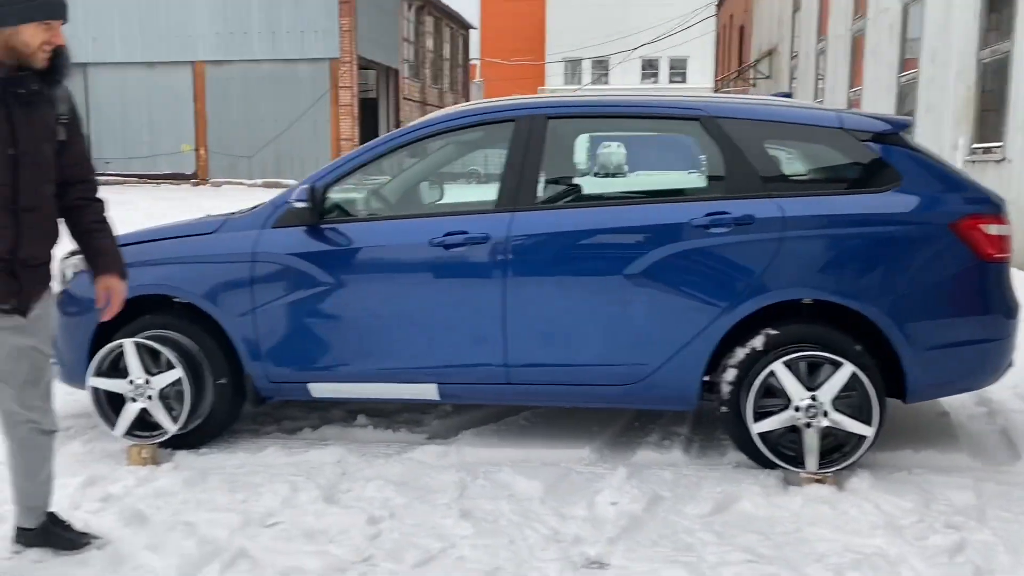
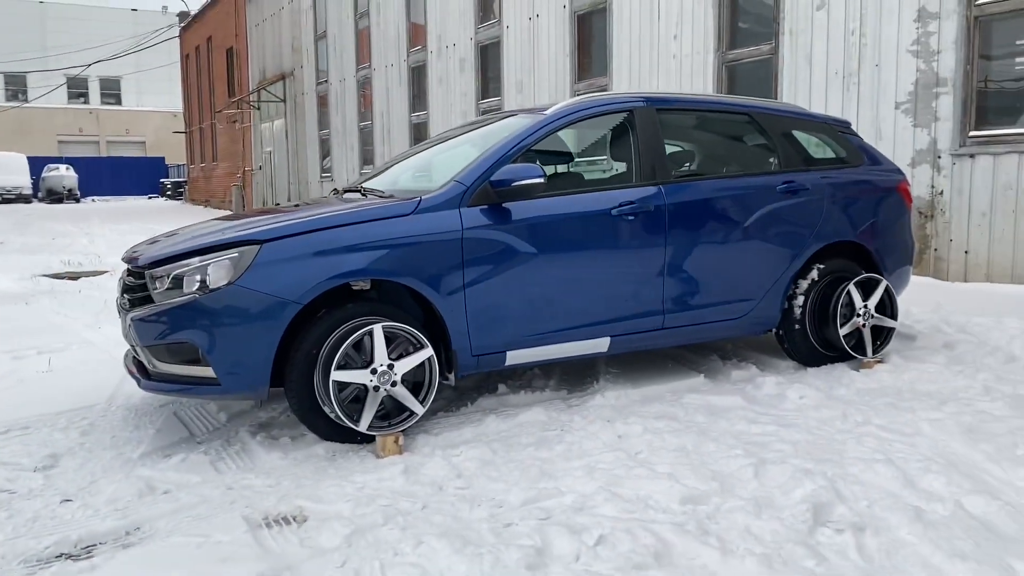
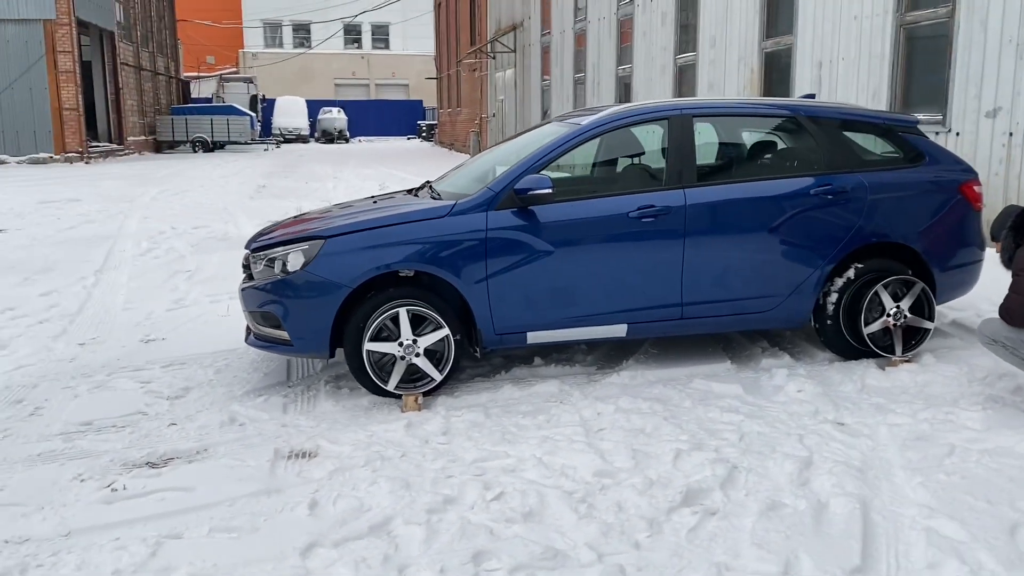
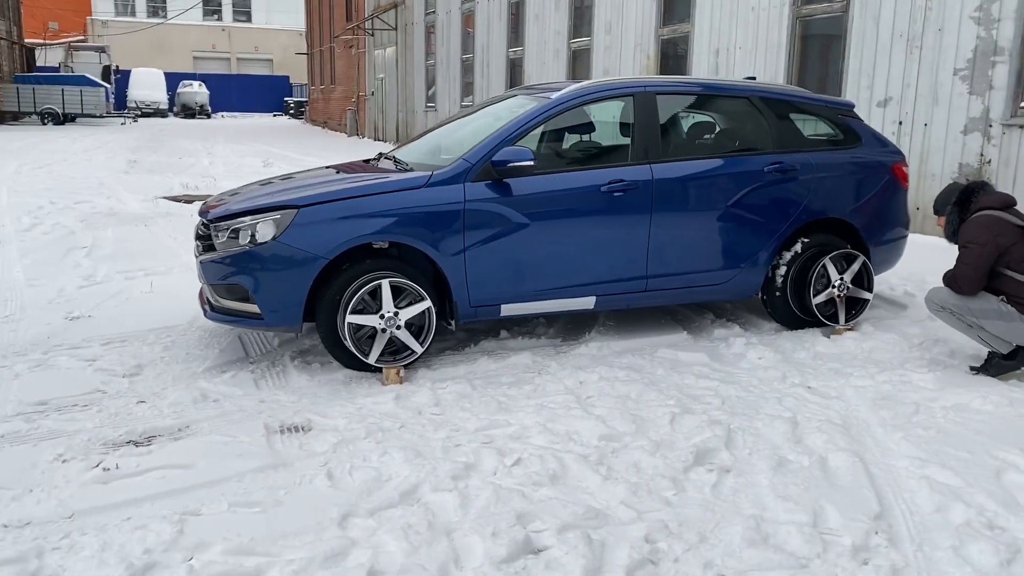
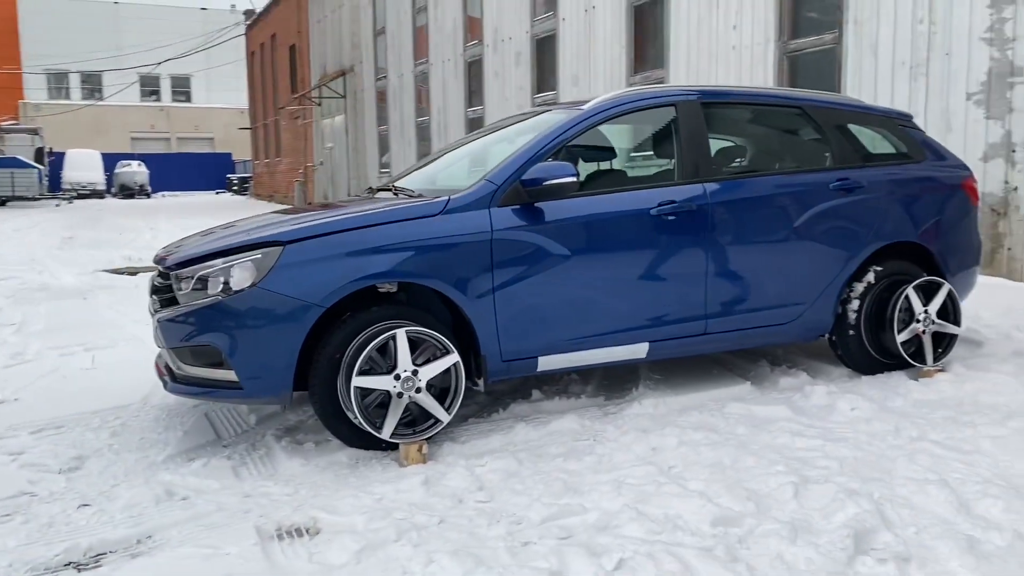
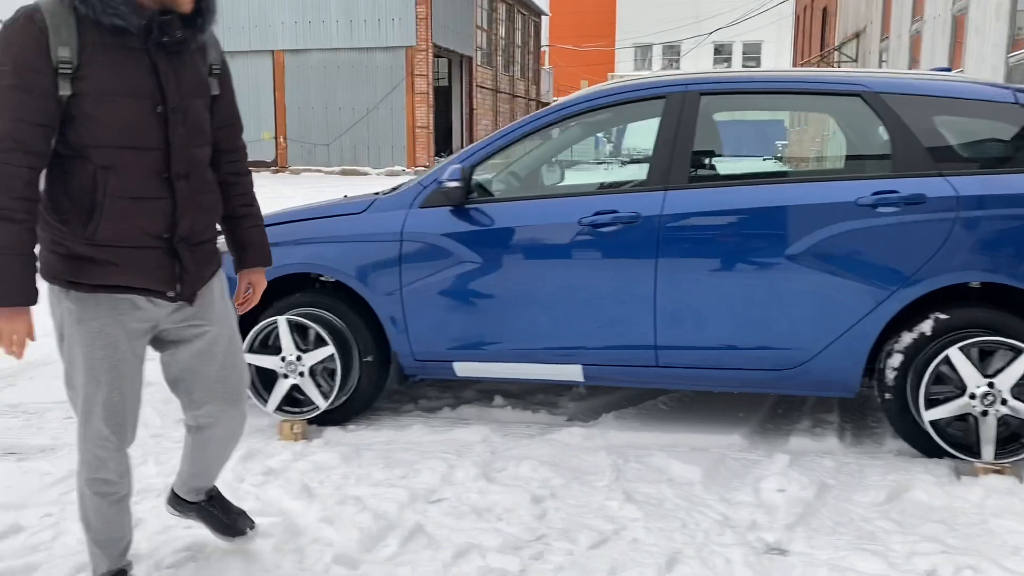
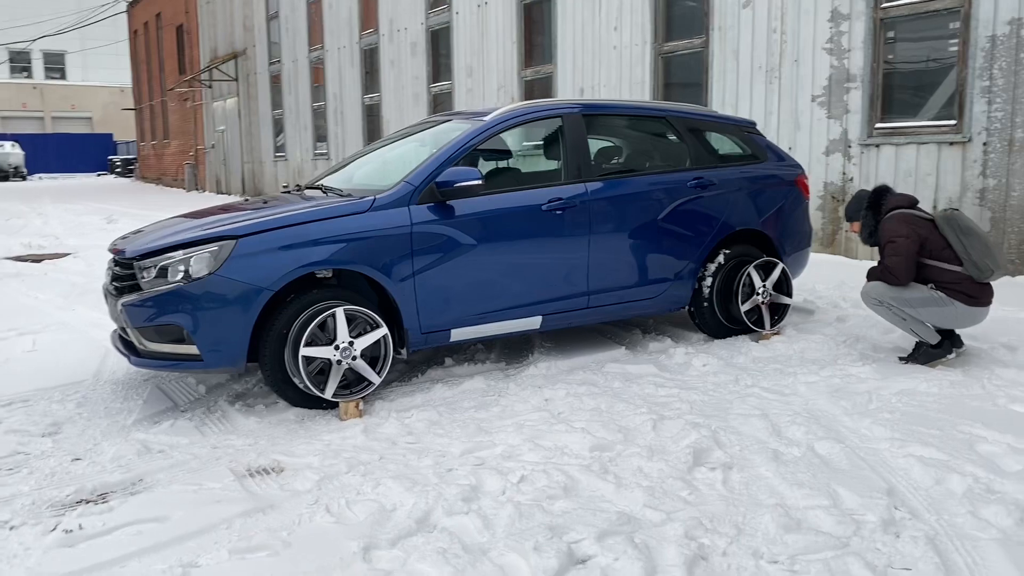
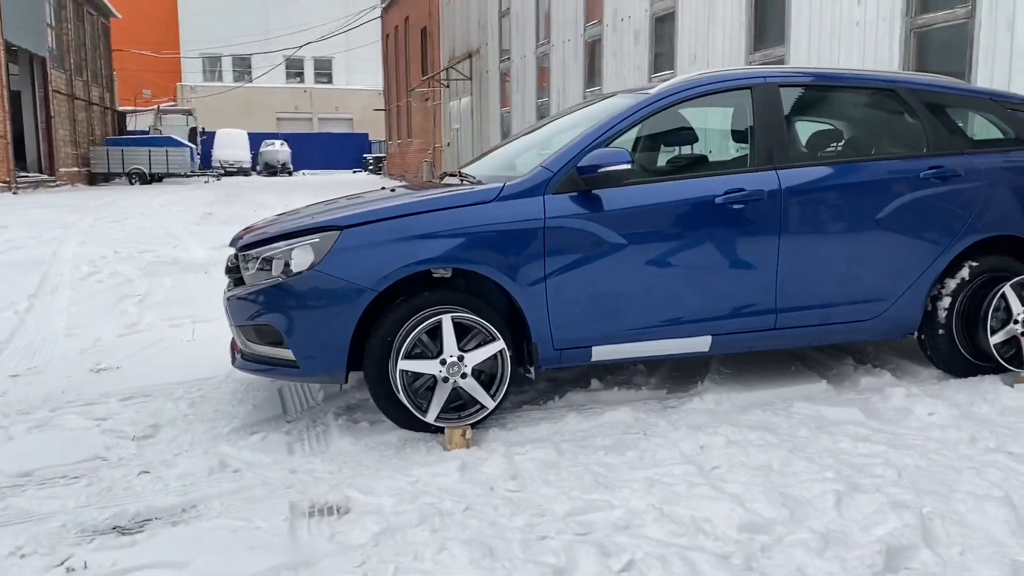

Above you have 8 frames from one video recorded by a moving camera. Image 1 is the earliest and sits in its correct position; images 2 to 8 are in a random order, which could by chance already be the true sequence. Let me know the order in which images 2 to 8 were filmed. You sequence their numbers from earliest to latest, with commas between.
6, 8, 5, 2, 7, 4, 3
